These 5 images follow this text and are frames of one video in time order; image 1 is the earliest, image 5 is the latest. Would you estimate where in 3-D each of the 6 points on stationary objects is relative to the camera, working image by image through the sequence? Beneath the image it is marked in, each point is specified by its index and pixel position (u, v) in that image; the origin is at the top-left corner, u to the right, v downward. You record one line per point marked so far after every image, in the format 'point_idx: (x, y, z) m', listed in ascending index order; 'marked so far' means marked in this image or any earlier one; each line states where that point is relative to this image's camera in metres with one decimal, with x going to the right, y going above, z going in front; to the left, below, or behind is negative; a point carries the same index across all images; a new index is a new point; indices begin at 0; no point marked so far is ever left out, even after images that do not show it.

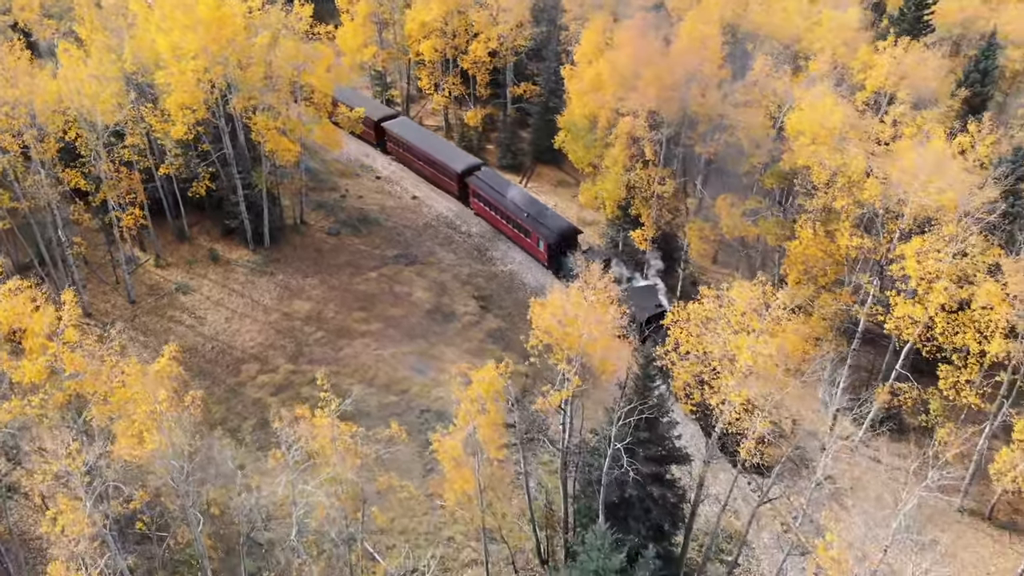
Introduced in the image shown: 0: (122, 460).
0: (-13.1, -6.4, +16.8) m
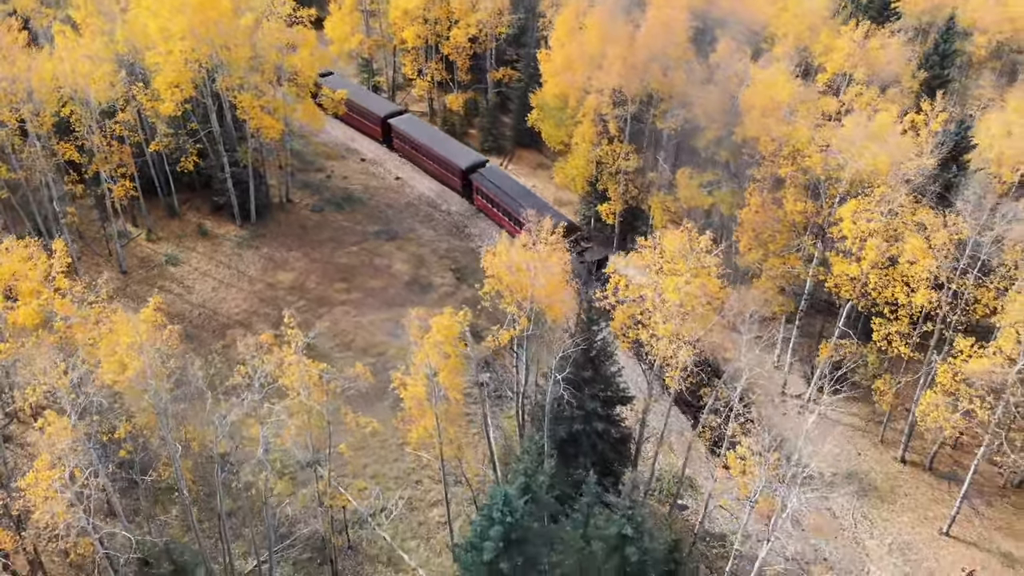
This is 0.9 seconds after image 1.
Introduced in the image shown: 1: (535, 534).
0: (-15.2, -4.1, +18.6) m
1: (+0.8, -8.6, +16.7) m
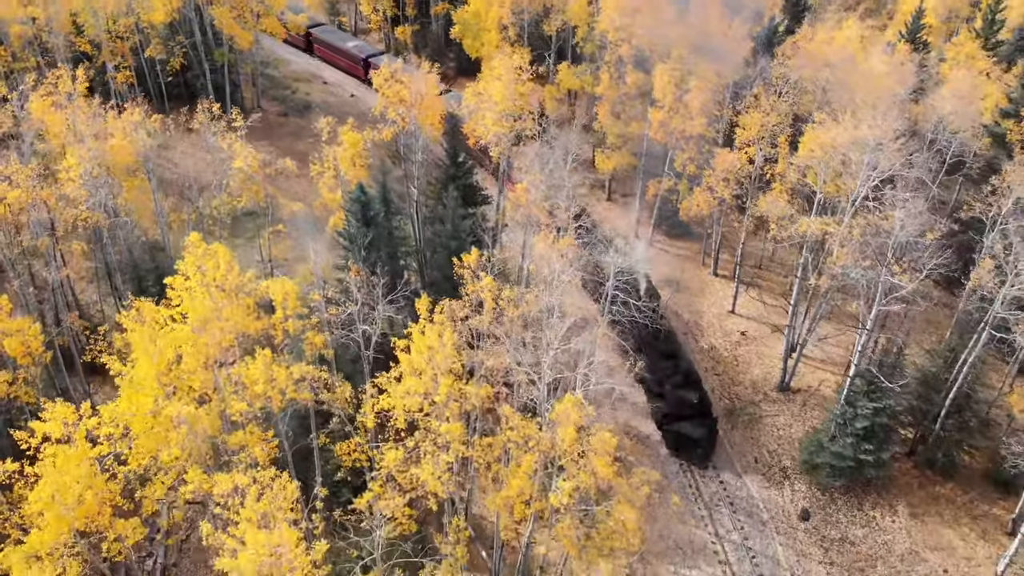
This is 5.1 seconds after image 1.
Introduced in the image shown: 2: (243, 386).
0: (-22.7, +7.6, +28.2) m
1: (-6.7, +3.2, +26.3) m
2: (-8.9, -3.2, +16.6) m
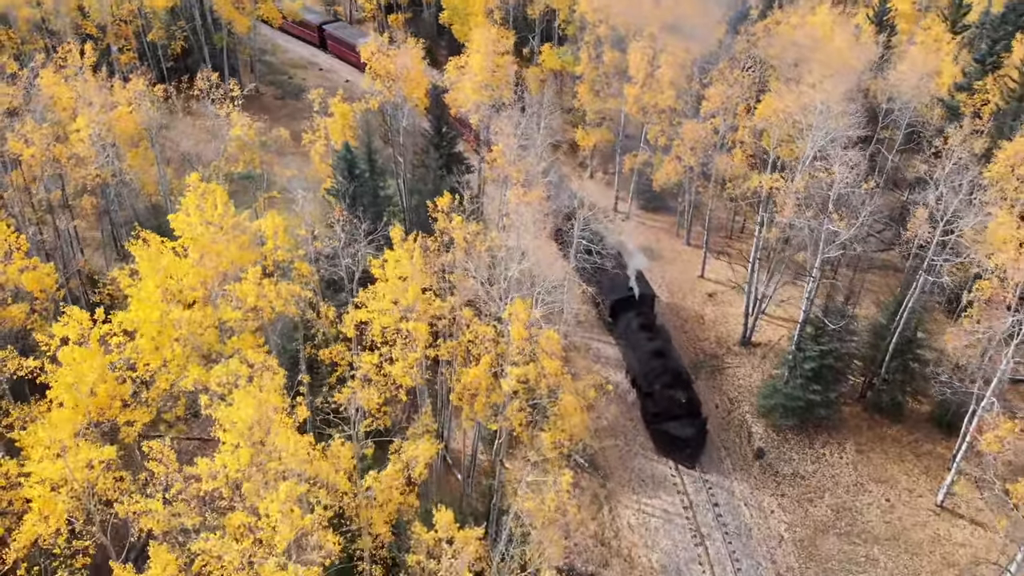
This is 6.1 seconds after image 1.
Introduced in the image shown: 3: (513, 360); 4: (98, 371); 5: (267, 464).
0: (-24.1, +10.3, +30.5) m
1: (-8.1, +5.9, +28.5) m
2: (-10.3, -0.5, +18.8) m
3: (0.0, -2.5, +17.5) m
4: (-13.7, -2.7, +16.5) m
5: (-6.8, -4.9, +13.8) m
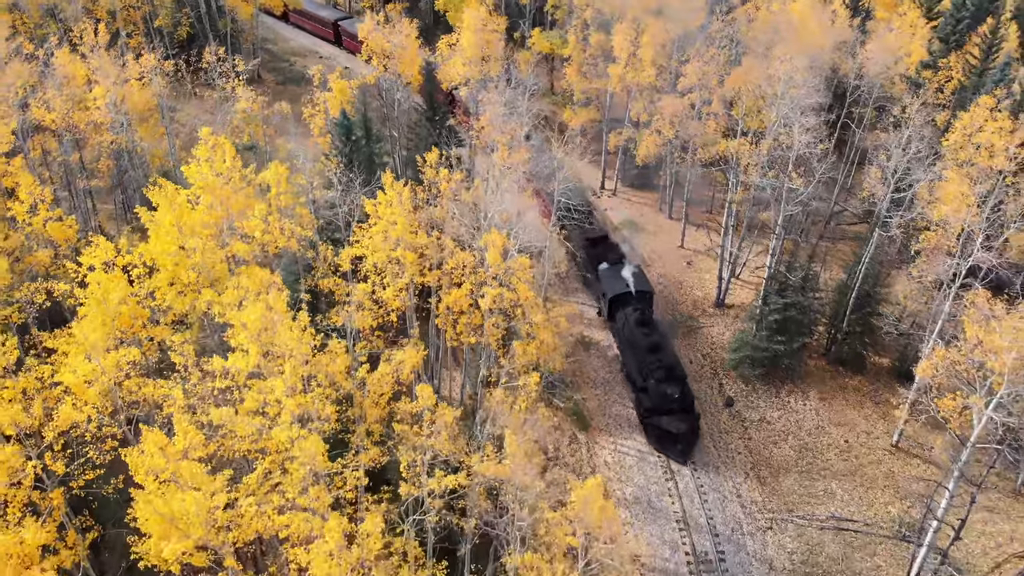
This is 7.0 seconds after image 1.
0: (-25.0, +12.9, +32.6) m
1: (-9.0, +8.4, +30.7) m
2: (-11.2, +2.0, +21.0) m
3: (-0.8, 0.0, +19.7) m
4: (-14.6, -0.2, +18.7) m
5: (-7.7, -2.3, +16.0) m
